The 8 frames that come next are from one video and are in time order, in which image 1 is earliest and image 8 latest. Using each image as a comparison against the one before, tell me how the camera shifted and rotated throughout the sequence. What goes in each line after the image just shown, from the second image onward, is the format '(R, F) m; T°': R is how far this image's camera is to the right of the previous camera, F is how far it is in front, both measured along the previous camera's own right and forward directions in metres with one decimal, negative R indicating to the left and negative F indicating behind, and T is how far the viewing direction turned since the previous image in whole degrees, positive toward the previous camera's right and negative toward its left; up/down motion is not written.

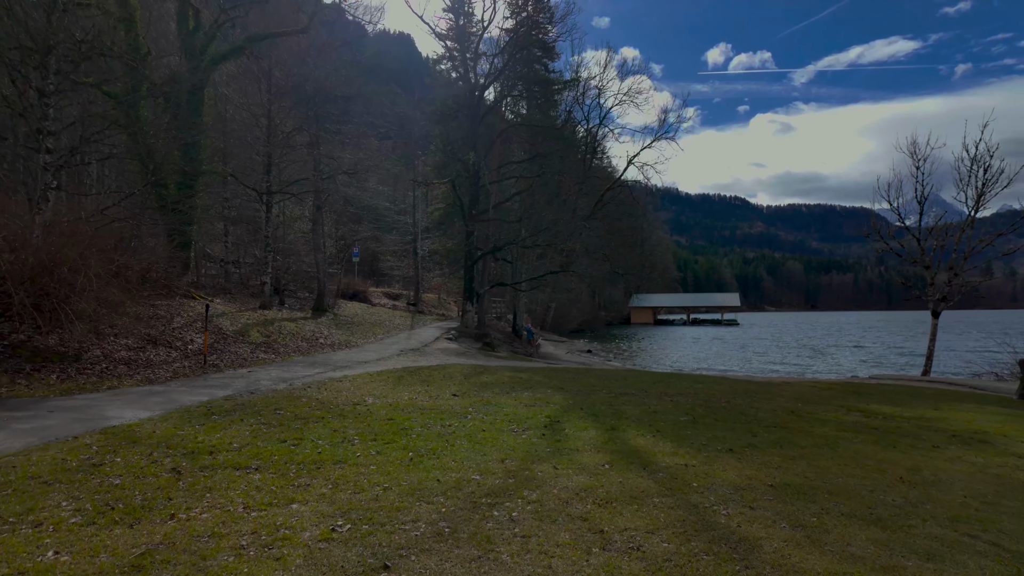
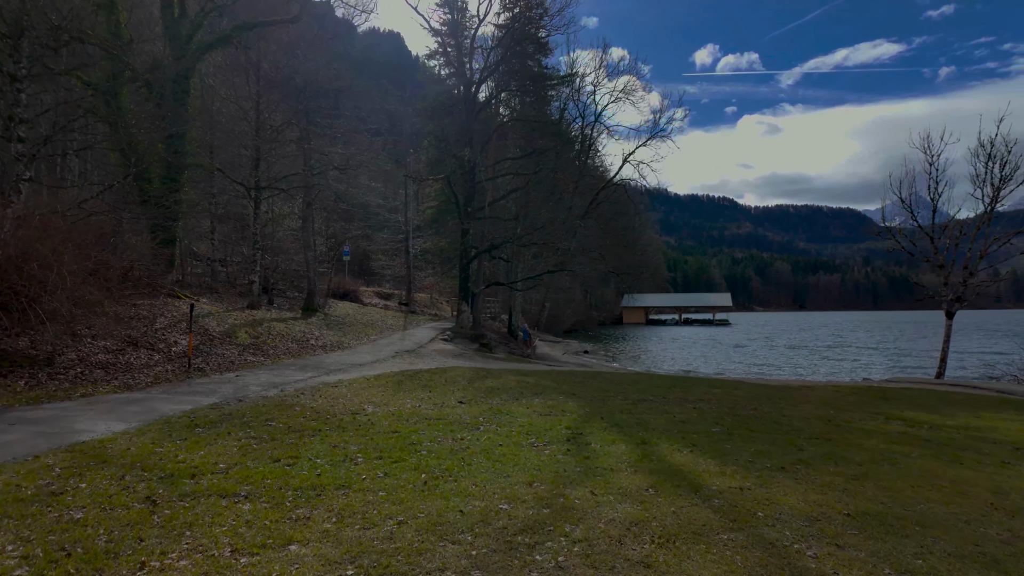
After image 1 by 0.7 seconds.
(-0.4, +0.8) m; +1°
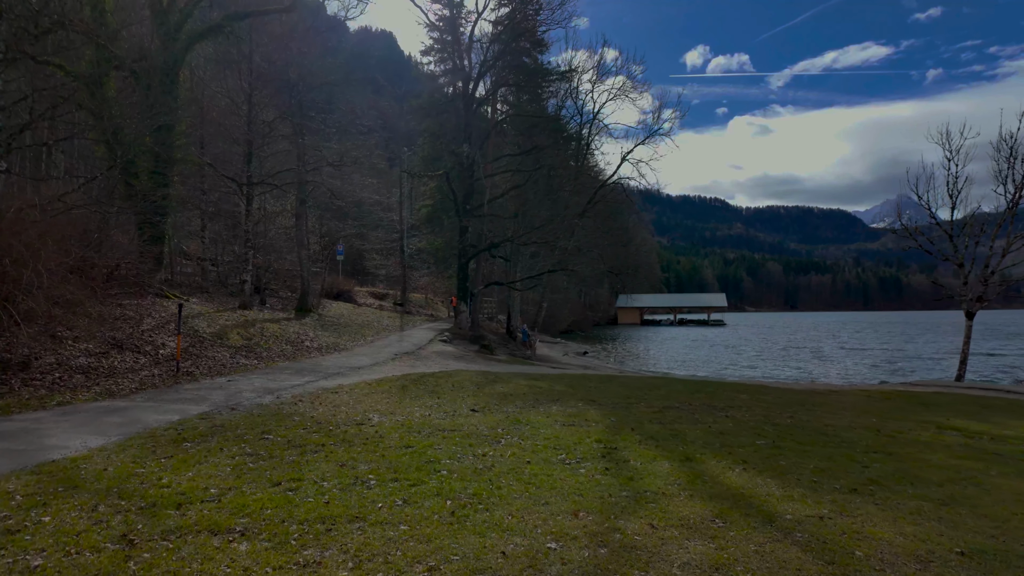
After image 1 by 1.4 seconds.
(-0.4, +0.8) m; +1°
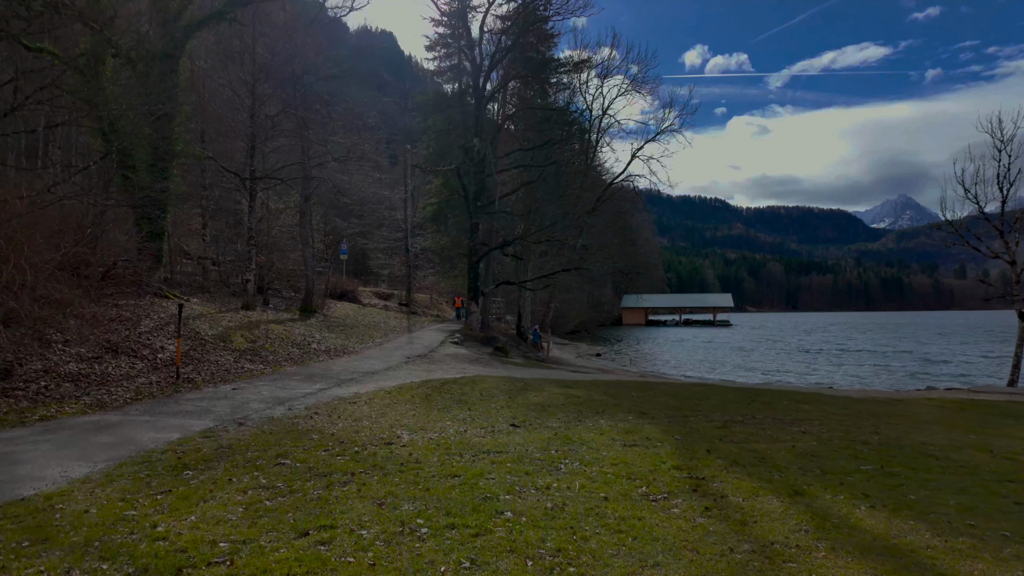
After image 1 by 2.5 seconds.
(-0.6, +1.1) m; 0°
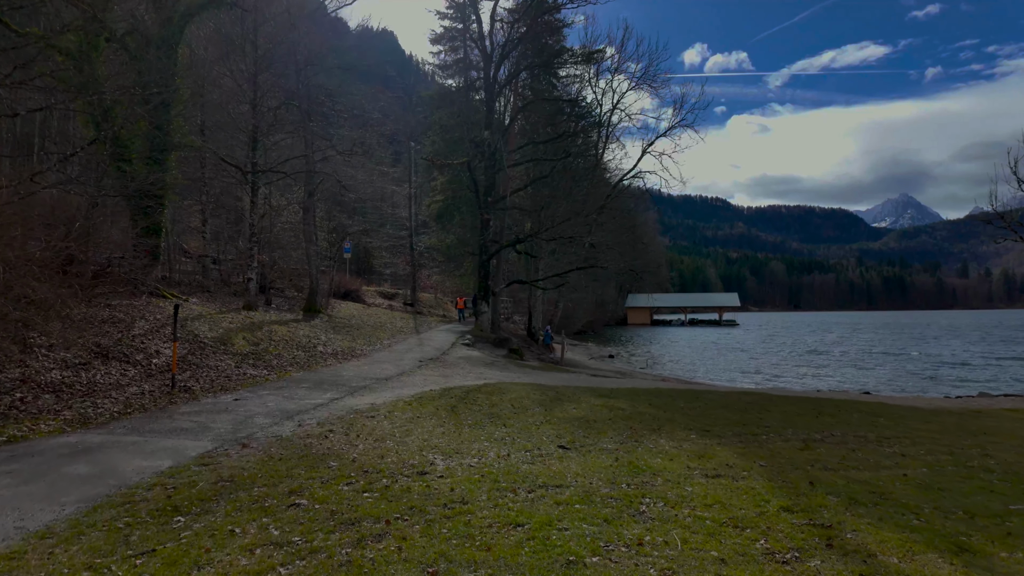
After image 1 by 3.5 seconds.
(-0.6, +1.1) m; 0°
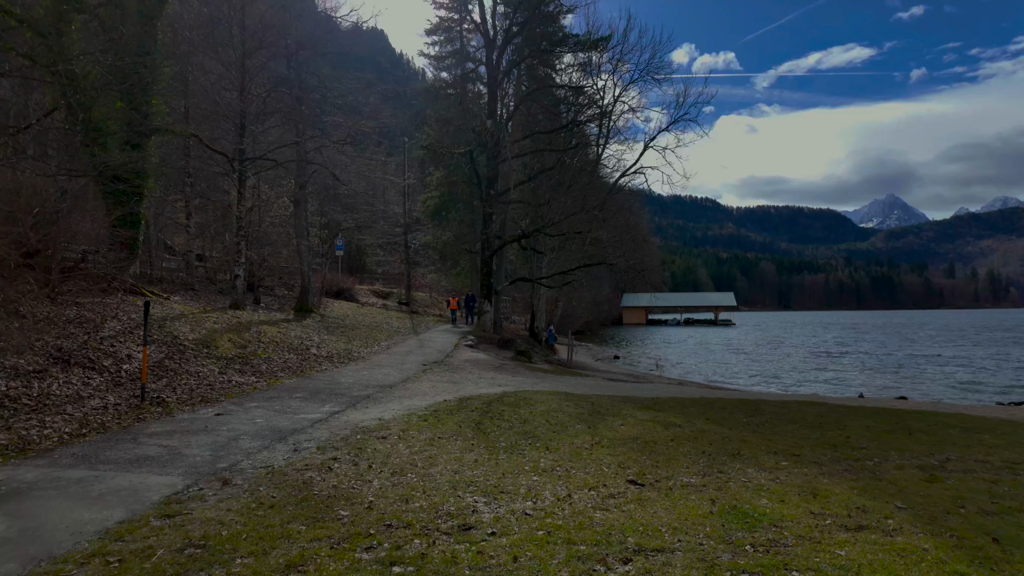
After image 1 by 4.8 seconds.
(-0.6, +1.5) m; +1°
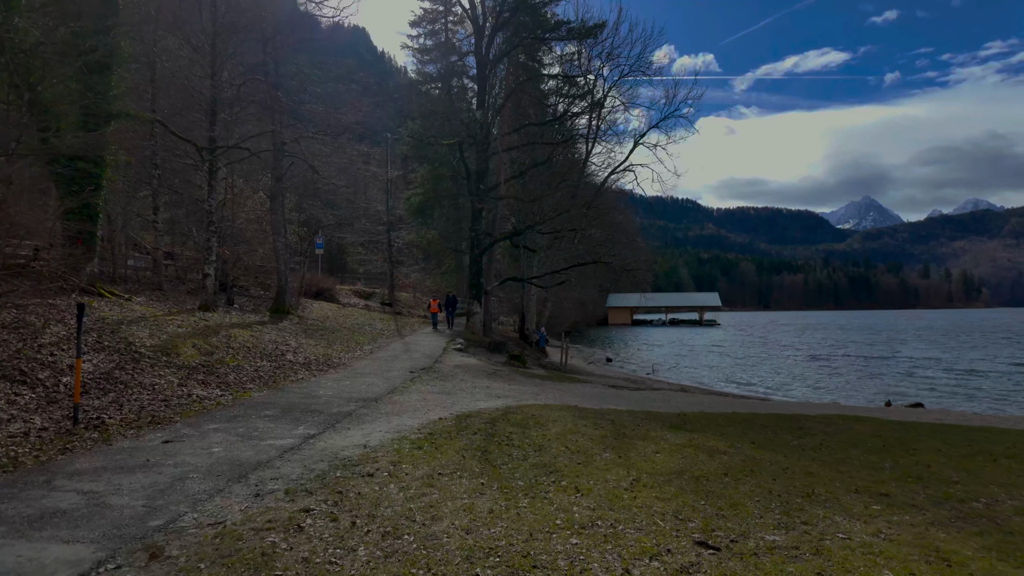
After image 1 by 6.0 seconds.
(-0.3, +1.3) m; +2°
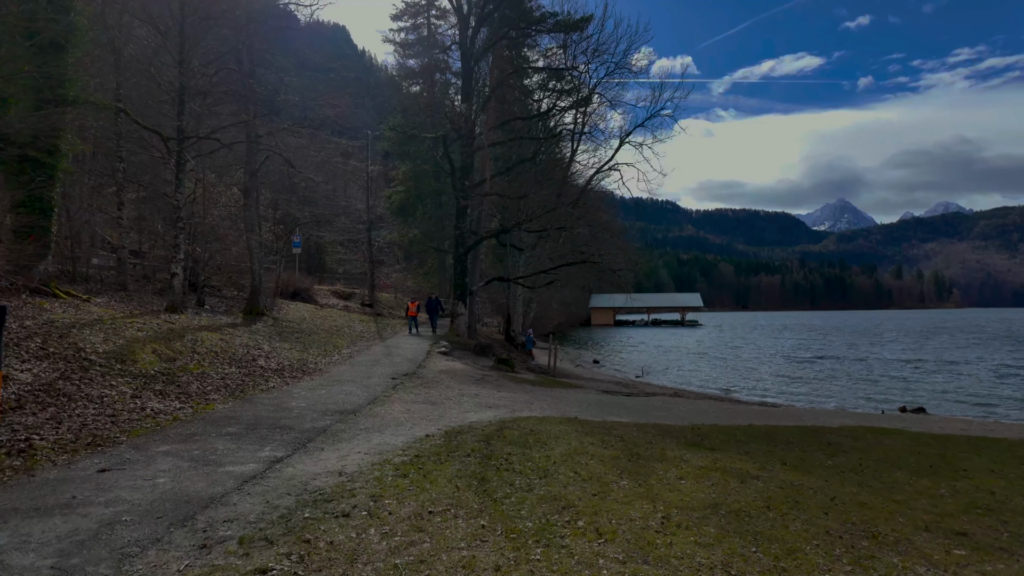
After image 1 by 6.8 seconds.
(-0.2, +0.9) m; +2°
